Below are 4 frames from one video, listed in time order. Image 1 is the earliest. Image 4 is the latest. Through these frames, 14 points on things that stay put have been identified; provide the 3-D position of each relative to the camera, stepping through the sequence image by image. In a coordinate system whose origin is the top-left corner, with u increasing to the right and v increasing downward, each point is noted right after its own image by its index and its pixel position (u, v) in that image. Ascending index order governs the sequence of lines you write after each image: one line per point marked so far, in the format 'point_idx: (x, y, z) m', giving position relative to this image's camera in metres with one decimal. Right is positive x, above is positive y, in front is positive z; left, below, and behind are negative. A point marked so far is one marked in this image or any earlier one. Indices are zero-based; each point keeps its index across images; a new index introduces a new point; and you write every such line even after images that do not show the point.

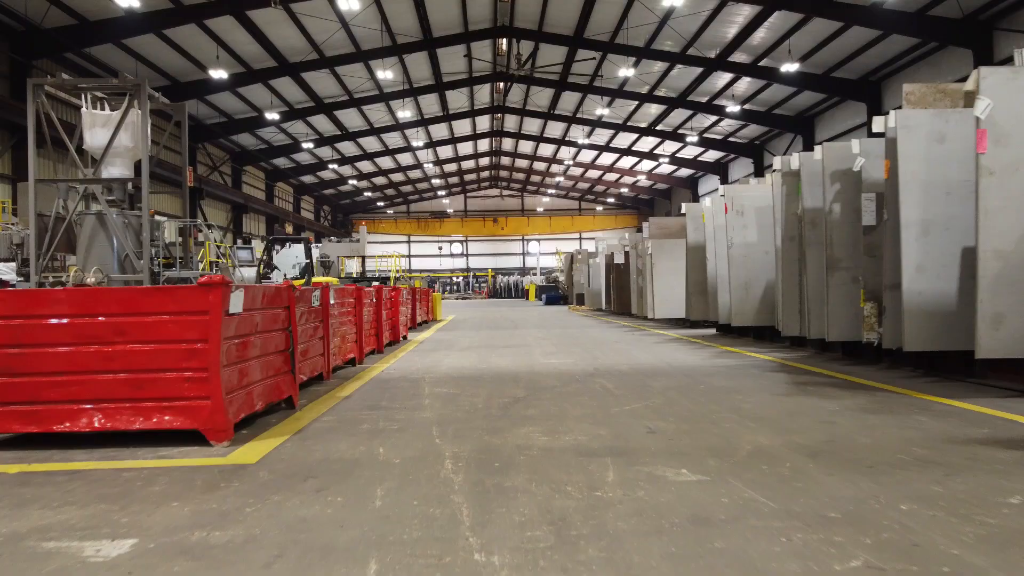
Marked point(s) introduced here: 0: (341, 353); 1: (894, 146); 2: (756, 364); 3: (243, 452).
0: (-1.0, -0.4, +5.7) m
1: (+1.8, +0.7, +4.5) m
2: (+1.5, -0.5, +5.8) m
3: (-0.8, -0.5, +2.8) m
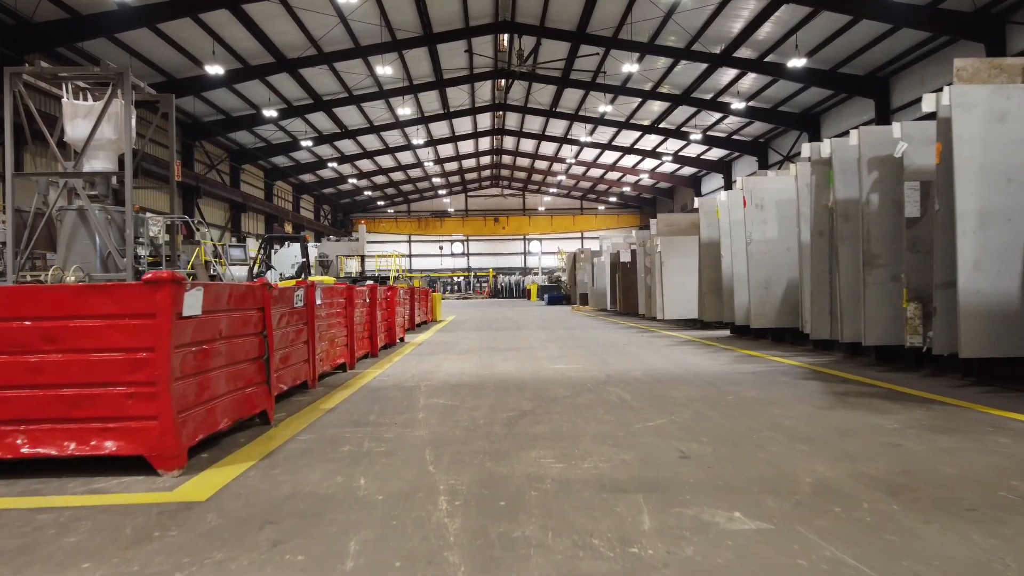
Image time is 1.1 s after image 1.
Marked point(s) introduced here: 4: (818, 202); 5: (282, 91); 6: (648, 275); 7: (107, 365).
0: (-1.0, -0.4, +5.2) m
1: (+1.8, +0.7, +4.0) m
2: (+1.5, -0.5, +5.3) m
3: (-0.8, -0.5, +2.4) m
4: (+1.7, +0.5, +5.4) m
5: (-4.2, +3.6, +17.8) m
6: (+1.6, +0.2, +11.5) m
7: (-1.0, -0.2, +2.5) m
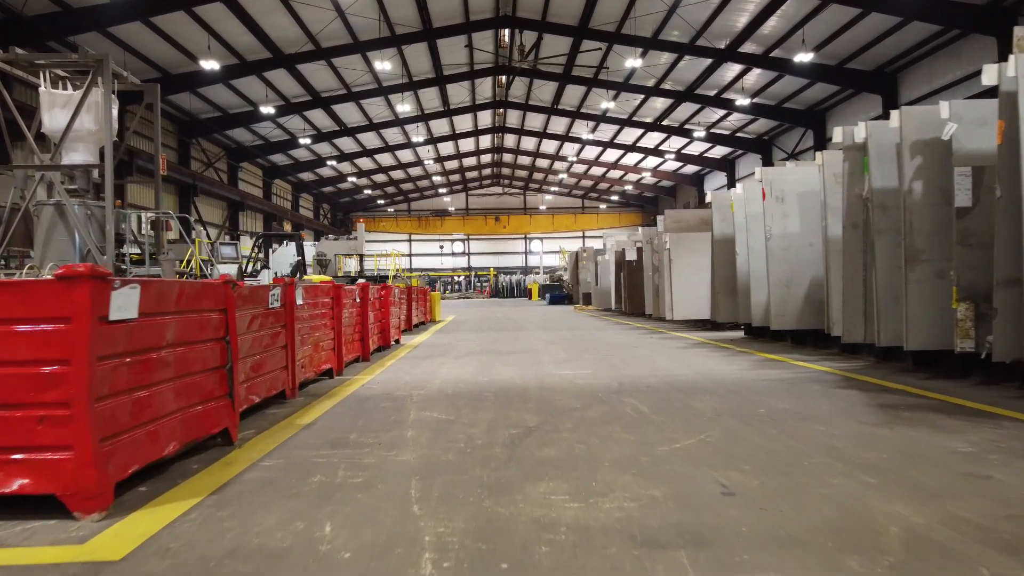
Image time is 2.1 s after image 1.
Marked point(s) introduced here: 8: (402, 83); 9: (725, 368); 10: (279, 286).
0: (-1.0, -0.4, +4.8) m
1: (+1.8, +0.7, +3.5) m
2: (+1.5, -0.4, +4.8) m
3: (-0.8, -0.5, +1.9) m
4: (+1.7, +0.5, +4.9) m
5: (-4.2, +3.6, +17.3) m
6: (+1.7, +0.2, +11.0) m
7: (-1.0, -0.2, +2.0) m
8: (-2.1, +3.9, +18.3) m
9: (+1.2, -0.5, +5.4) m
10: (-1.0, 0.0, +4.0) m
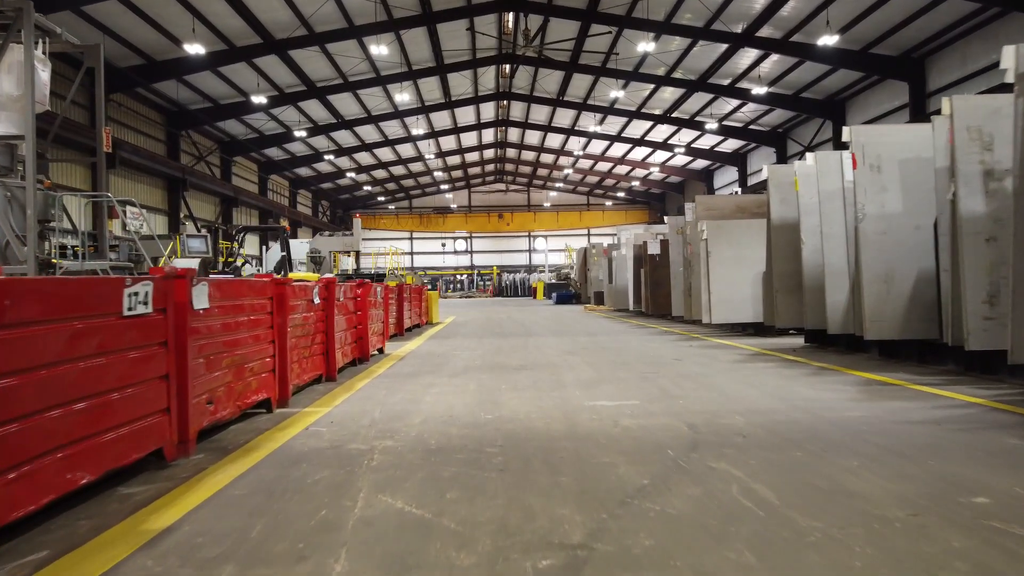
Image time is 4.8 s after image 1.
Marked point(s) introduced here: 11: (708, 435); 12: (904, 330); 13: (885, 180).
0: (-0.9, -0.4, +3.2) m
1: (+1.9, +0.7, +1.9) m
2: (+1.6, -0.4, +3.2) m
3: (-0.7, -0.5, +0.3) m
4: (+1.8, +0.5, +3.4) m
5: (-4.1, +3.7, +15.8) m
6: (+1.7, +0.2, +9.5) m
7: (-1.0, -0.2, +0.4) m
8: (-2.0, +3.9, +16.7) m
9: (+1.3, -0.4, +3.9) m
10: (-0.9, 0.0, +2.5) m
11: (+0.6, -0.4, +2.9) m
12: (+2.0, -0.2, +4.9) m
13: (+1.9, +0.6, +4.9) m
